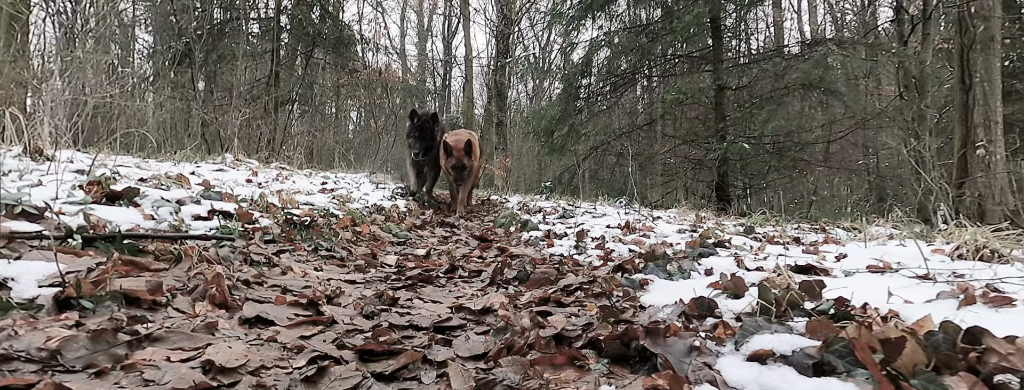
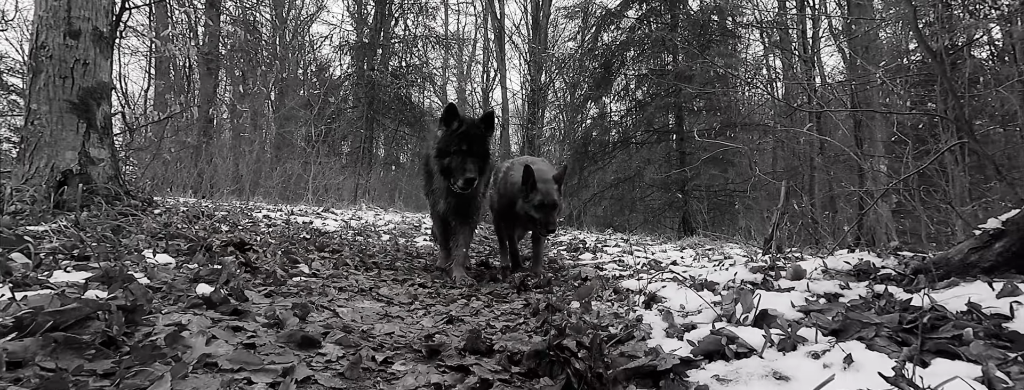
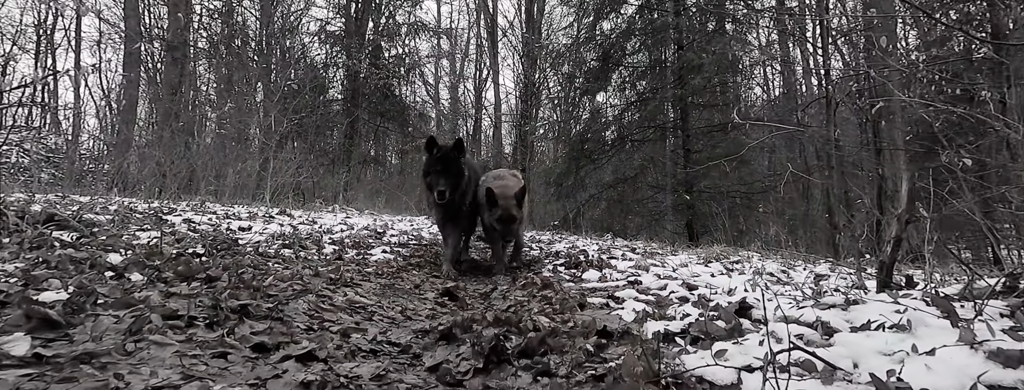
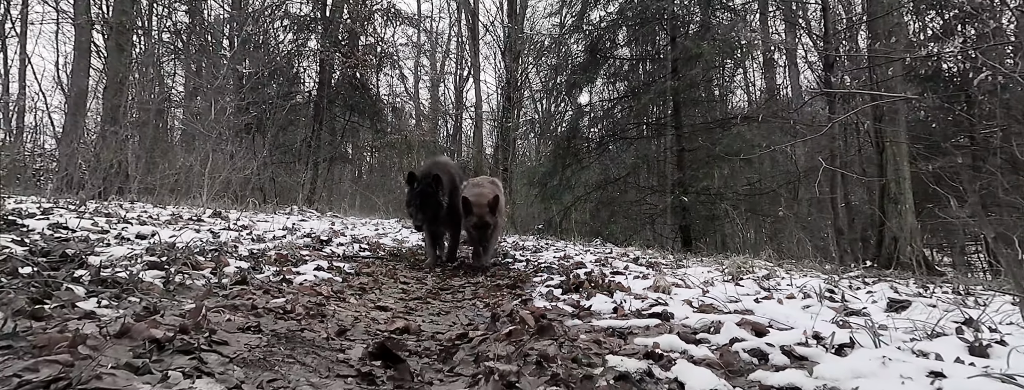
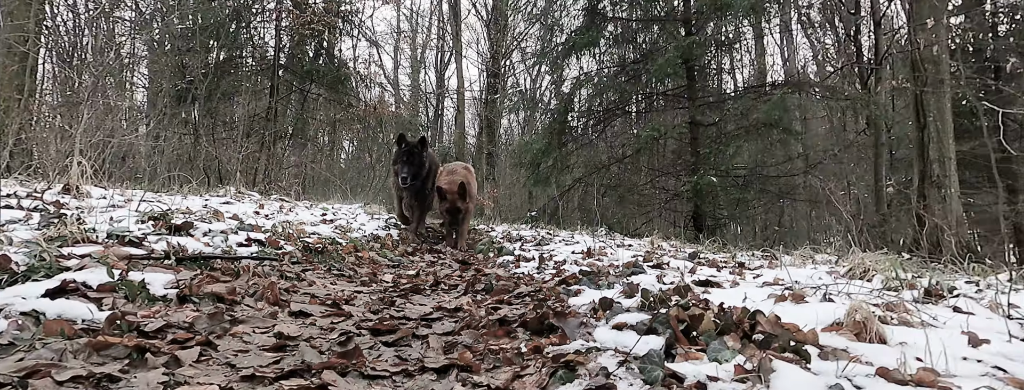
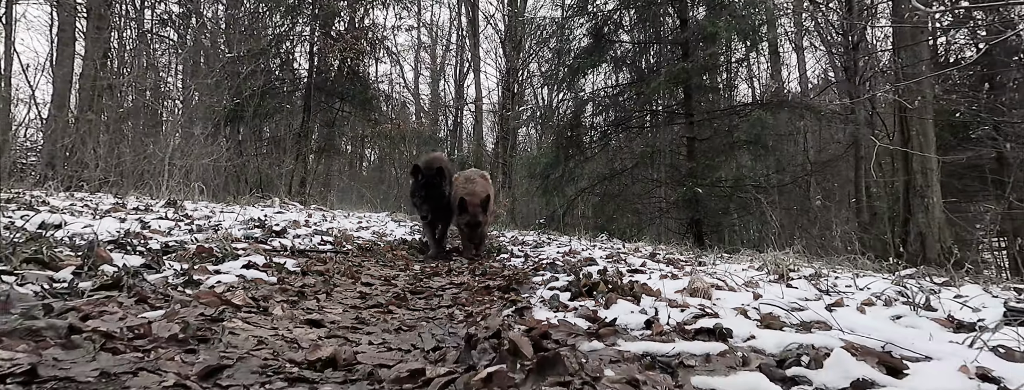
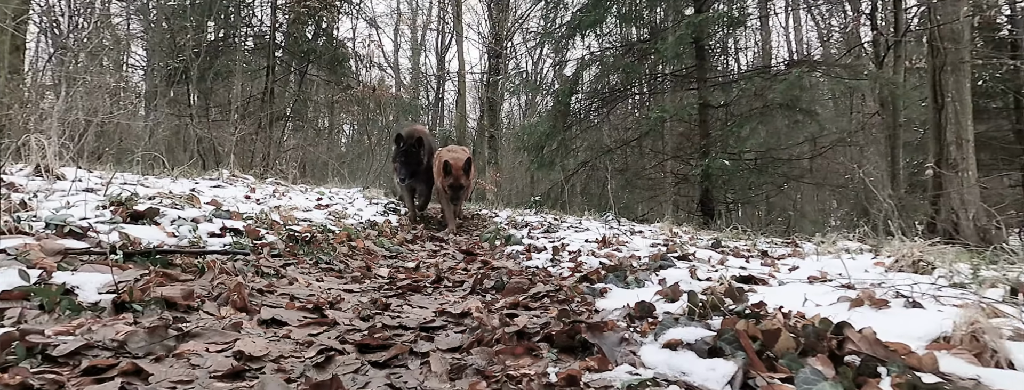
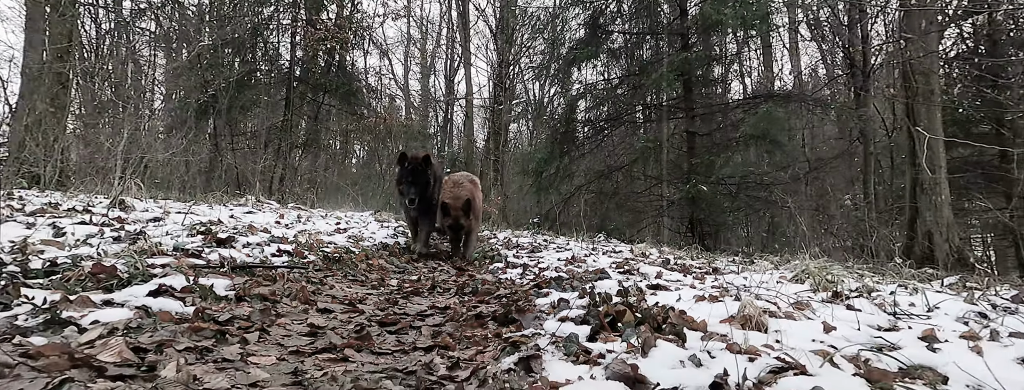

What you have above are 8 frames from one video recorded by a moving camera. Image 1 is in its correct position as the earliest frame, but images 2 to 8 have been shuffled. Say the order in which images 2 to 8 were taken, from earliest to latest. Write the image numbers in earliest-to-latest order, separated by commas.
7, 5, 8, 6, 4, 3, 2
